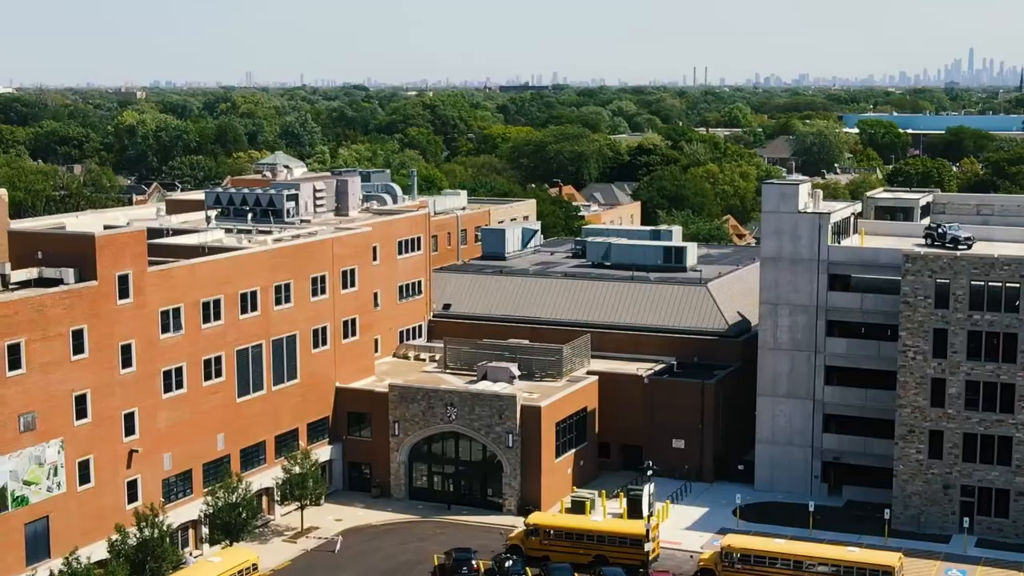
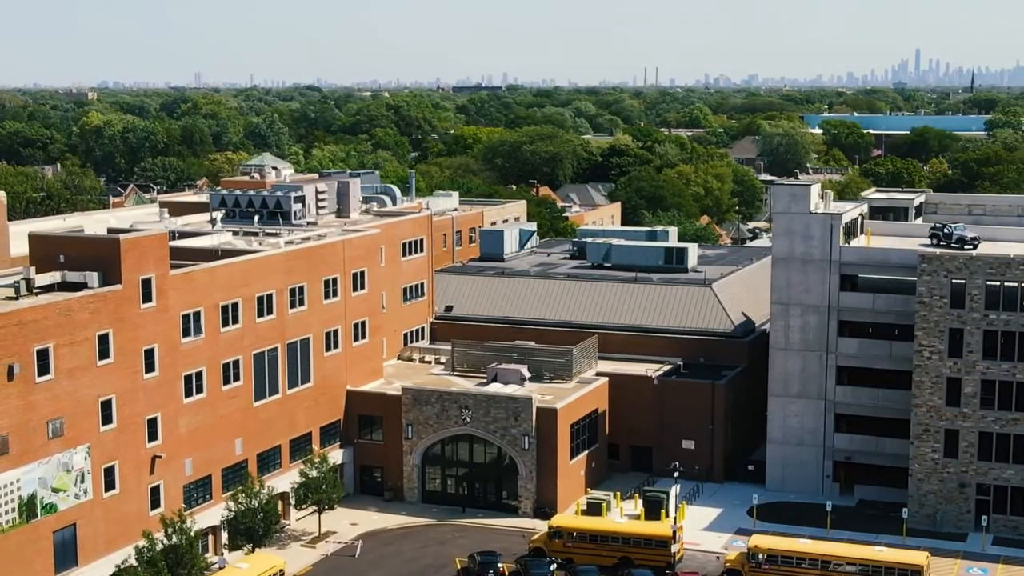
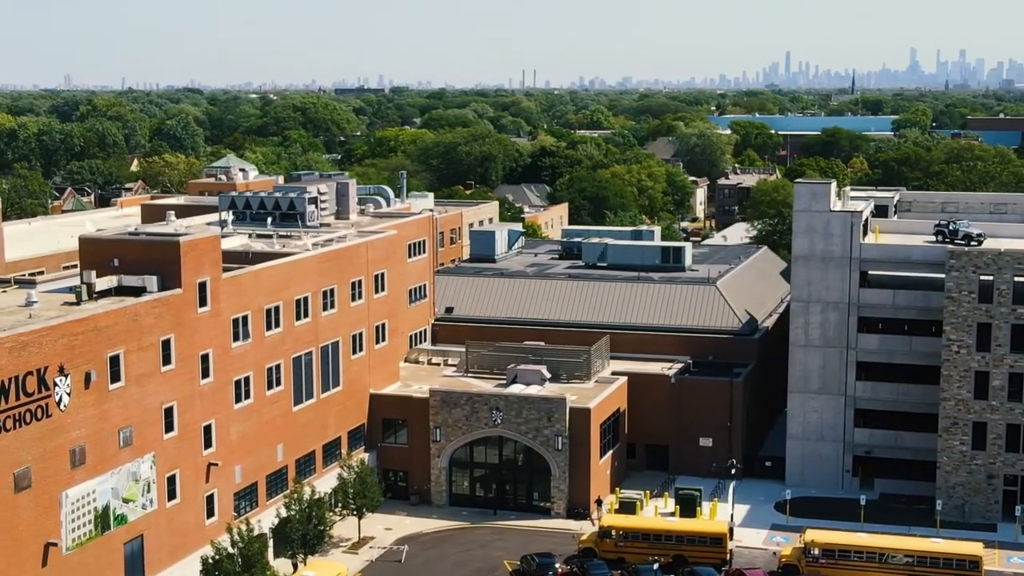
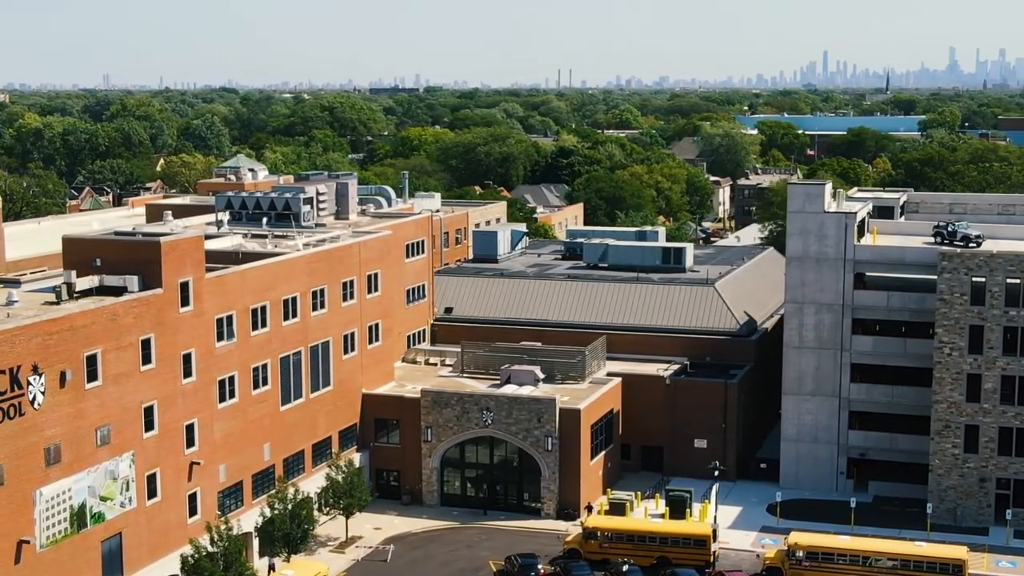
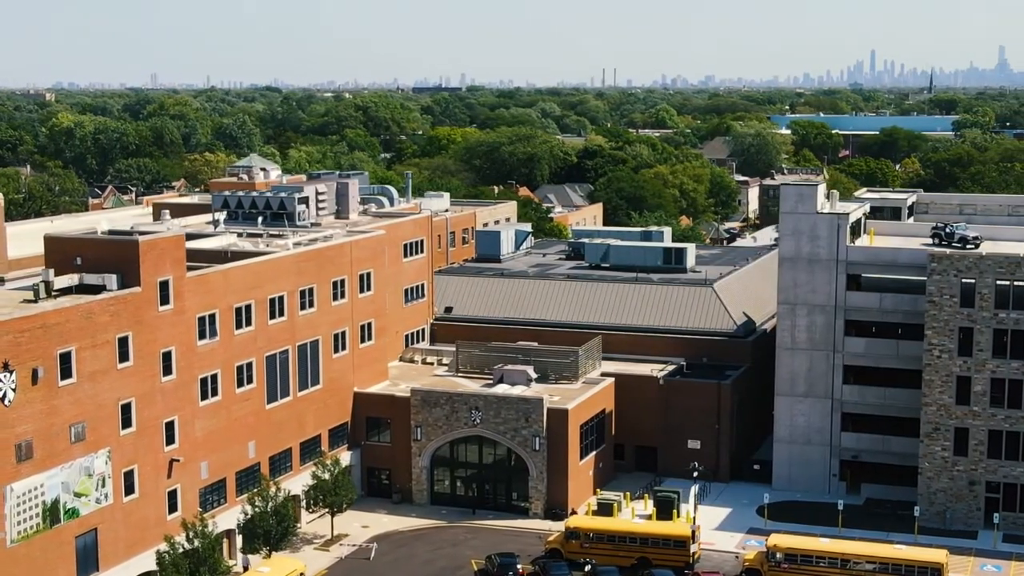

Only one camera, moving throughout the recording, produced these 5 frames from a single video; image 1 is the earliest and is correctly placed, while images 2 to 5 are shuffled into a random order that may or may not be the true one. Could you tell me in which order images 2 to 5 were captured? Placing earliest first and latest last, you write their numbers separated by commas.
2, 5, 4, 3
